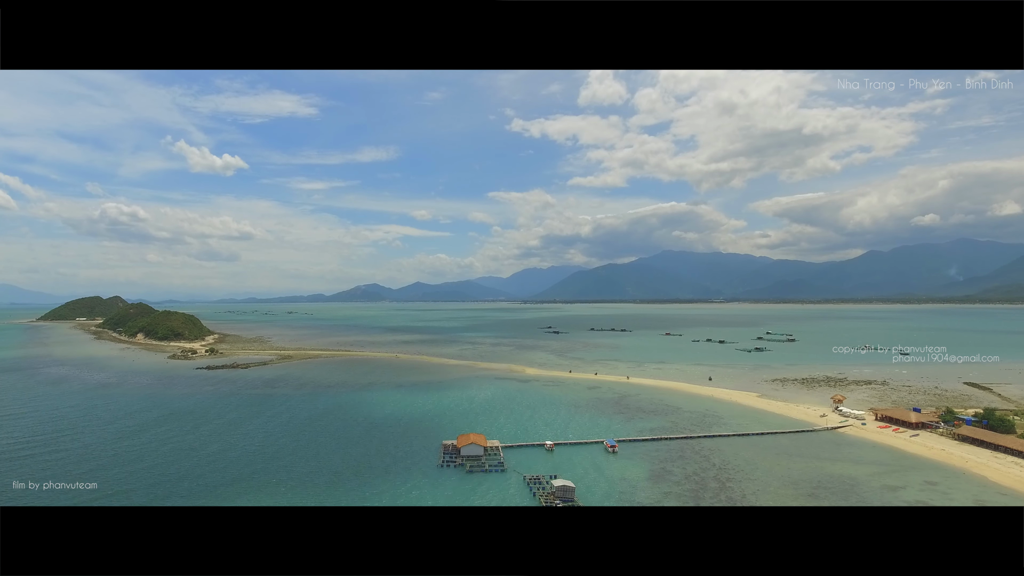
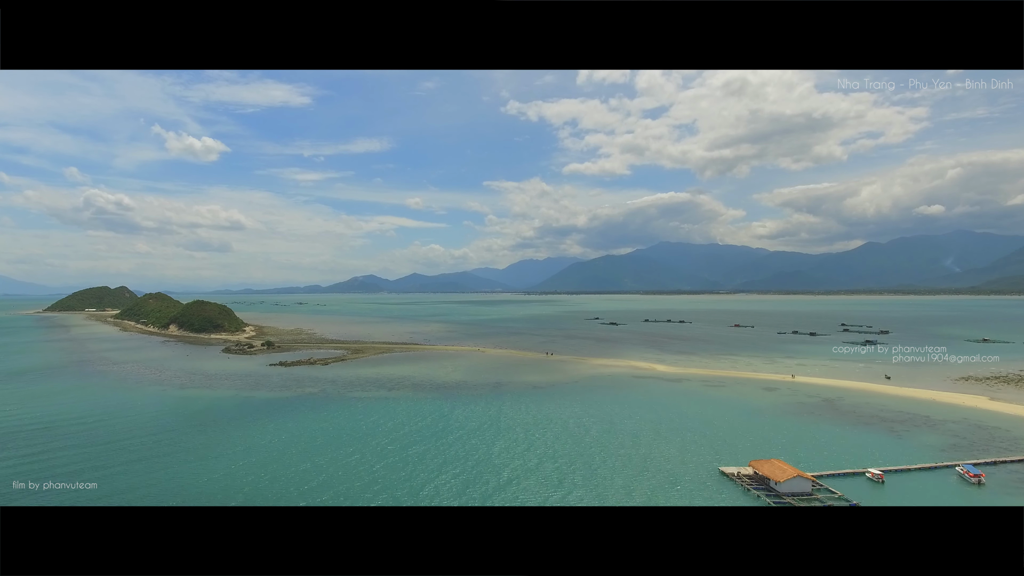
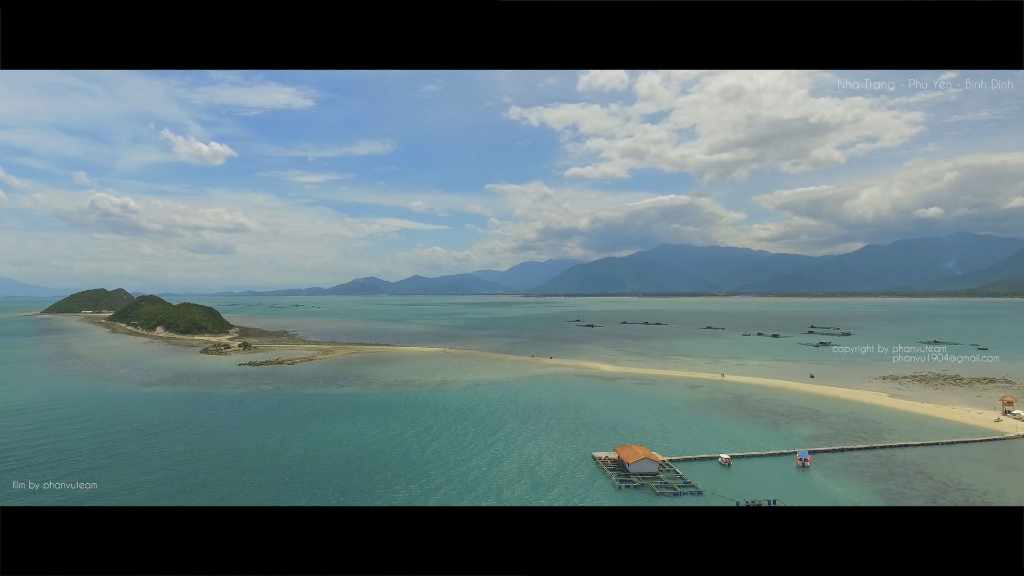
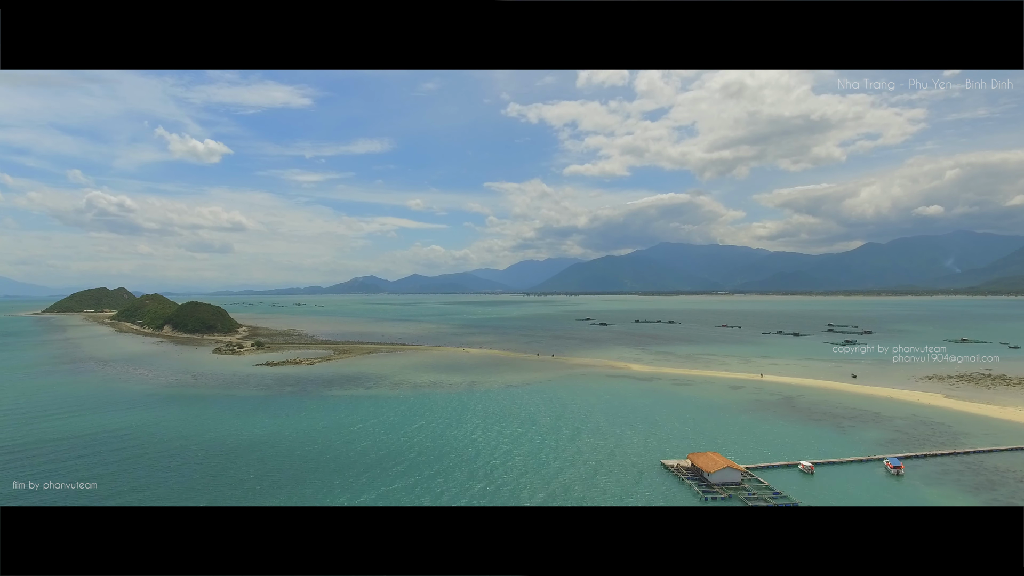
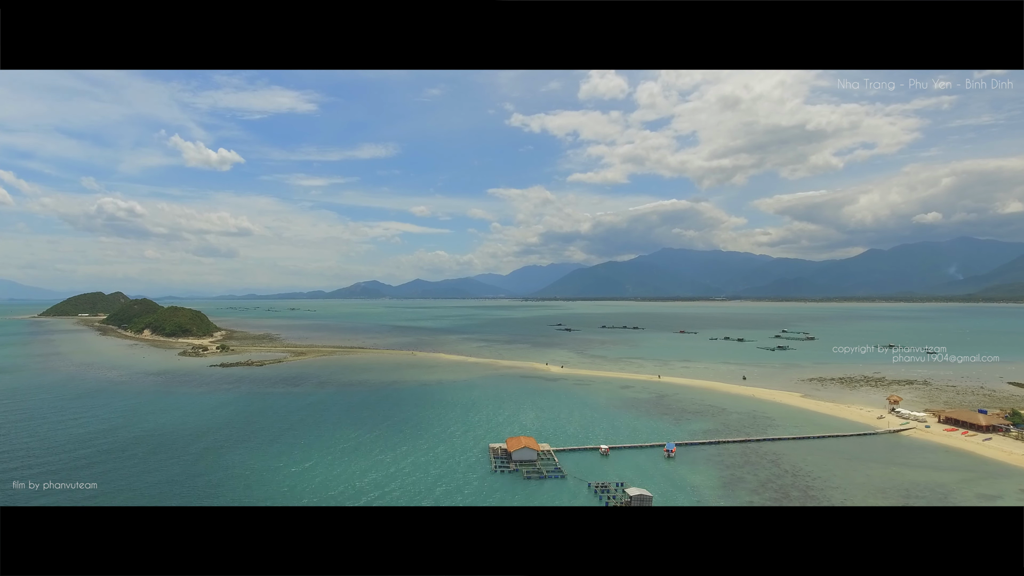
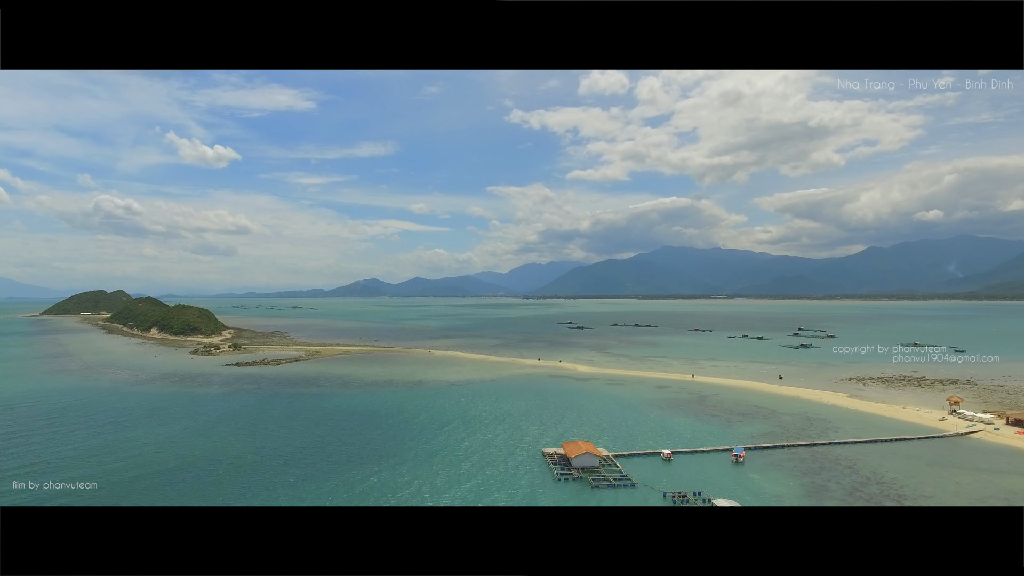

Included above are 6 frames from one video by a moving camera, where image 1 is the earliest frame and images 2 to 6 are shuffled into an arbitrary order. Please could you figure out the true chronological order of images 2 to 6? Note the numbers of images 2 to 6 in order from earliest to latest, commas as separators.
5, 6, 3, 4, 2
